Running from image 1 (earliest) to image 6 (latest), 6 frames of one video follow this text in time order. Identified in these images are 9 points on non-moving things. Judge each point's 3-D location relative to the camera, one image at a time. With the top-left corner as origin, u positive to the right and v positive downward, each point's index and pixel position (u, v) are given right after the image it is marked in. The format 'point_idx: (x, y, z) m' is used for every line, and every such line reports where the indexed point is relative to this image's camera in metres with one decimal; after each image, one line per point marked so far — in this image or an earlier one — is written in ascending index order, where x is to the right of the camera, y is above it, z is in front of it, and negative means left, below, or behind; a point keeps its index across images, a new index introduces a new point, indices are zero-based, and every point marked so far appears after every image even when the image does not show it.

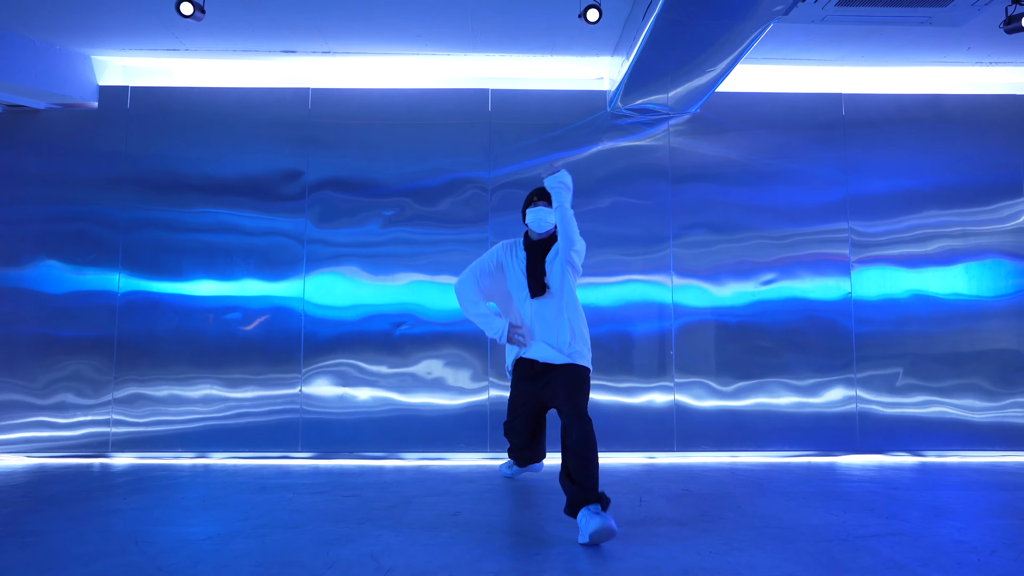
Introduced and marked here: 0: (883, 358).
0: (+2.3, -0.4, +5.0) m
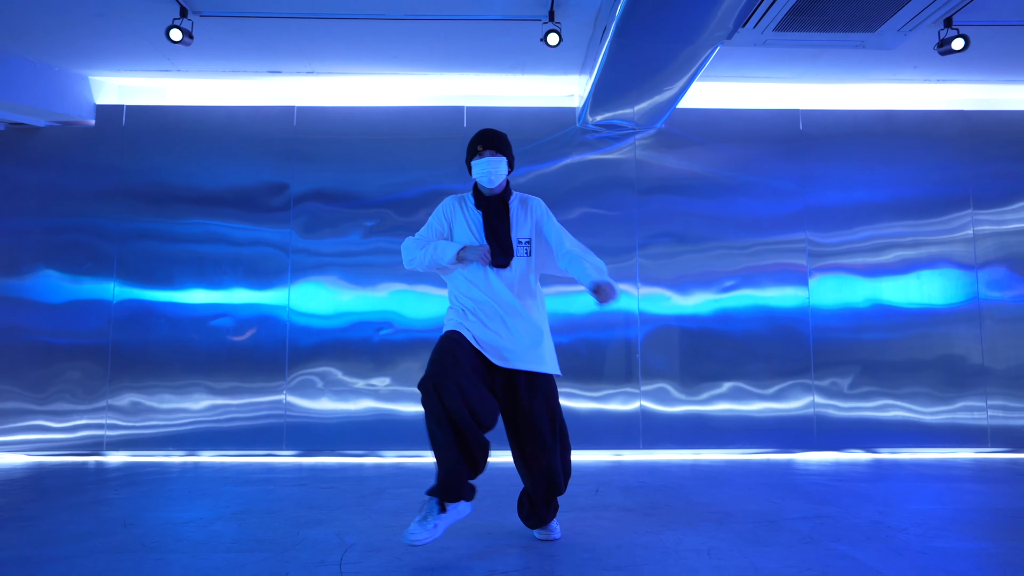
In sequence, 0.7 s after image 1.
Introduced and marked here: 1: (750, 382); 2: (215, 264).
0: (+2.1, -0.5, +5.3) m
1: (+1.5, -0.6, +5.2) m
2: (-1.9, +0.2, +5.3) m
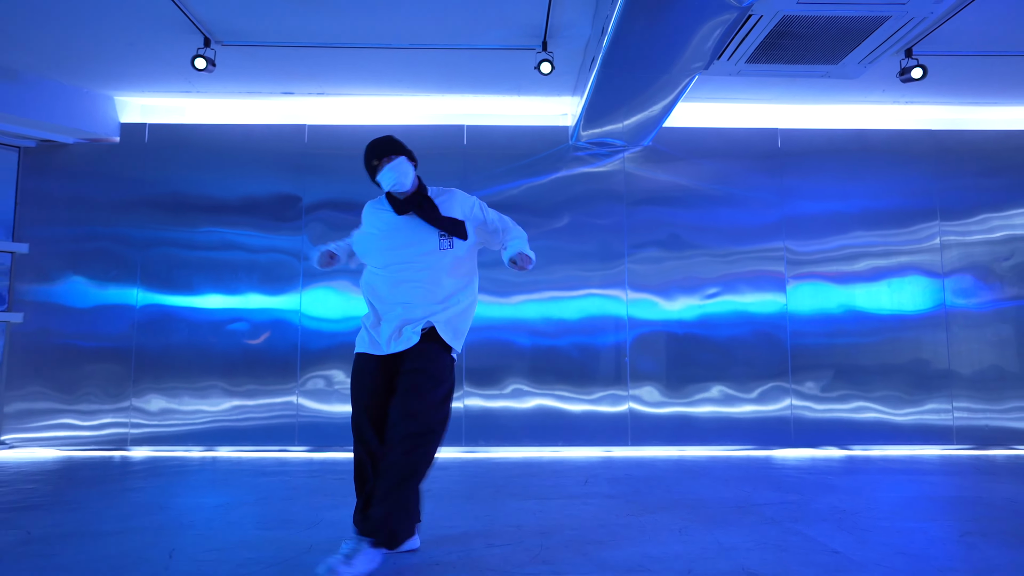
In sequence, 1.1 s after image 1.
0: (+2.1, -0.5, +5.6) m
1: (+1.5, -0.7, +5.6) m
2: (-1.9, +0.1, +5.6) m
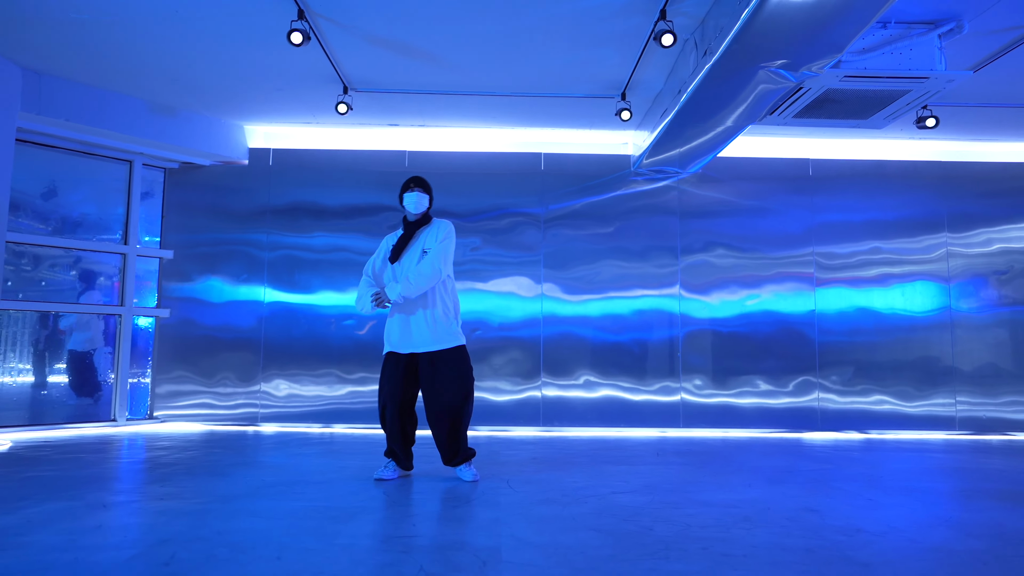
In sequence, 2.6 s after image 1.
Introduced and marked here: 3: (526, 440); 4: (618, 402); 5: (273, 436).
0: (+2.6, -0.6, +6.6) m
1: (+2.0, -0.7, +6.6) m
2: (-1.4, +0.1, +6.6) m
3: (+0.1, -1.1, +6.0) m
4: (+0.8, -0.9, +6.5) m
5: (-1.8, -1.1, +6.1) m
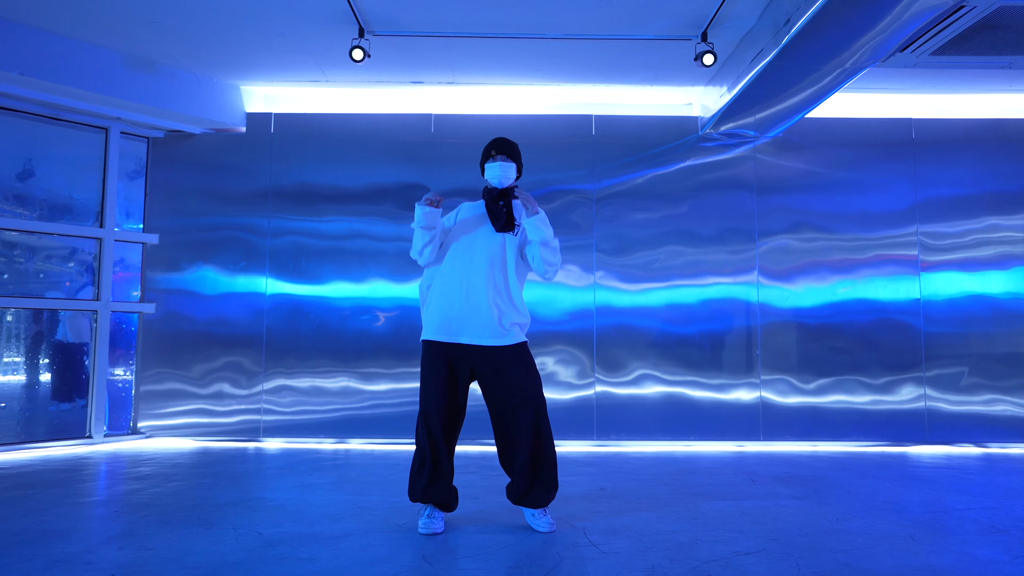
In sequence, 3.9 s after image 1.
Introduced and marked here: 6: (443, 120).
0: (+2.9, -0.5, +5.5) m
1: (+2.4, -0.6, +5.5) m
2: (-1.0, +0.2, +5.6) m
3: (+0.4, -1.0, +5.0) m
4: (+1.2, -0.8, +5.5) m
5: (-1.5, -1.0, +5.1) m
6: (-0.5, +1.2, +5.7) m
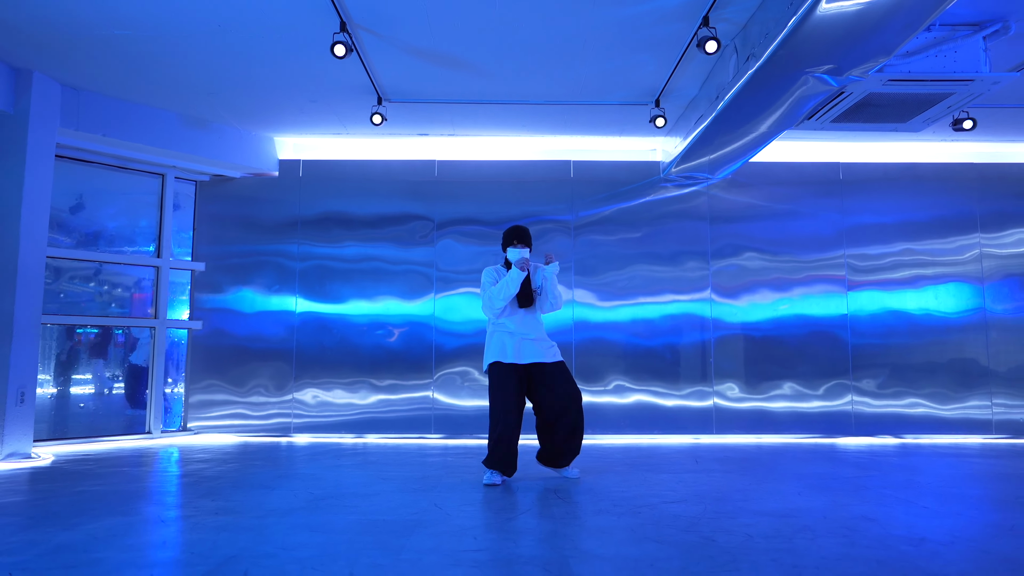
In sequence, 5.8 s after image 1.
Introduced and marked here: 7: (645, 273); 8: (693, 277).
0: (+2.9, -0.6, +6.6) m
1: (+2.3, -0.7, +6.5) m
2: (-1.1, 0.0, +6.6) m
3: (+0.4, -1.2, +6.0) m
4: (+1.1, -1.0, +6.5) m
5: (-1.5, -1.2, +6.1) m
6: (-0.6, +1.0, +6.7) m
7: (+1.1, +0.1, +6.6) m
8: (+1.5, +0.1, +6.6) m
